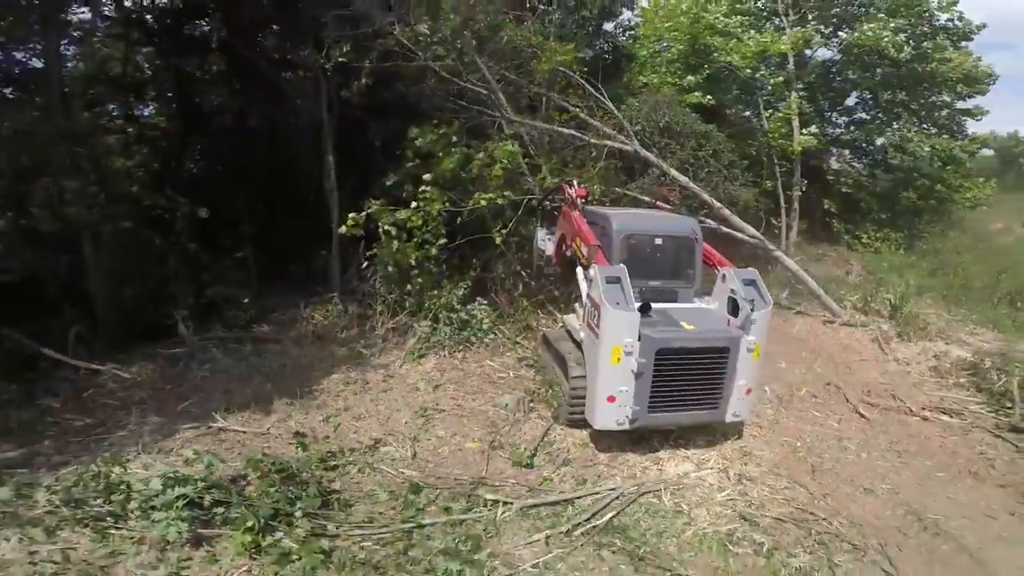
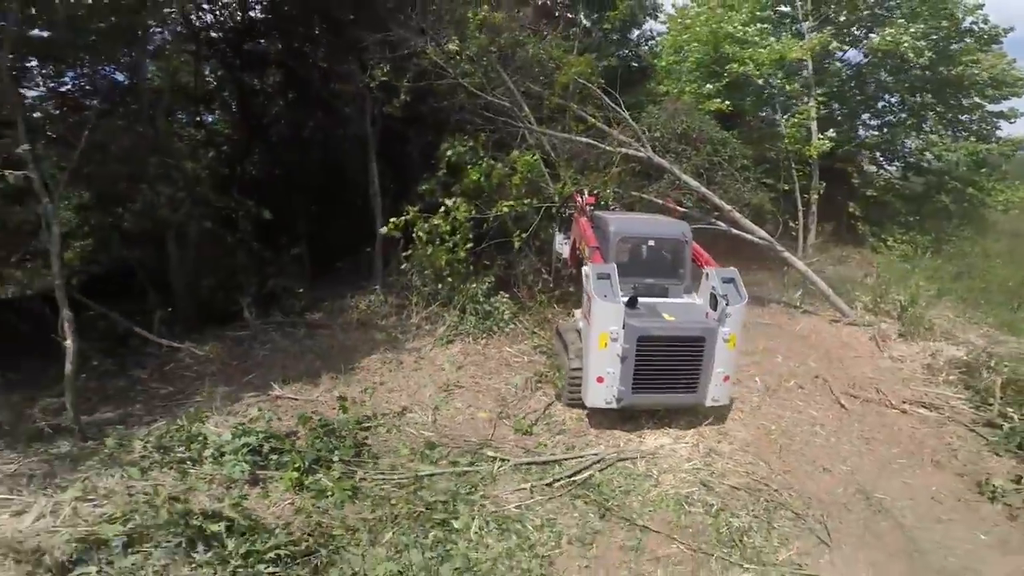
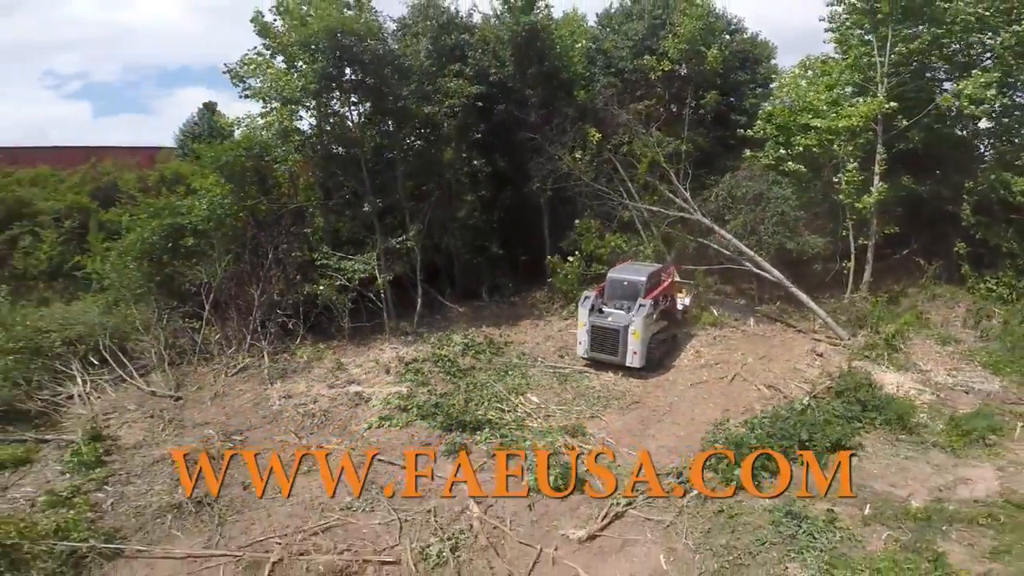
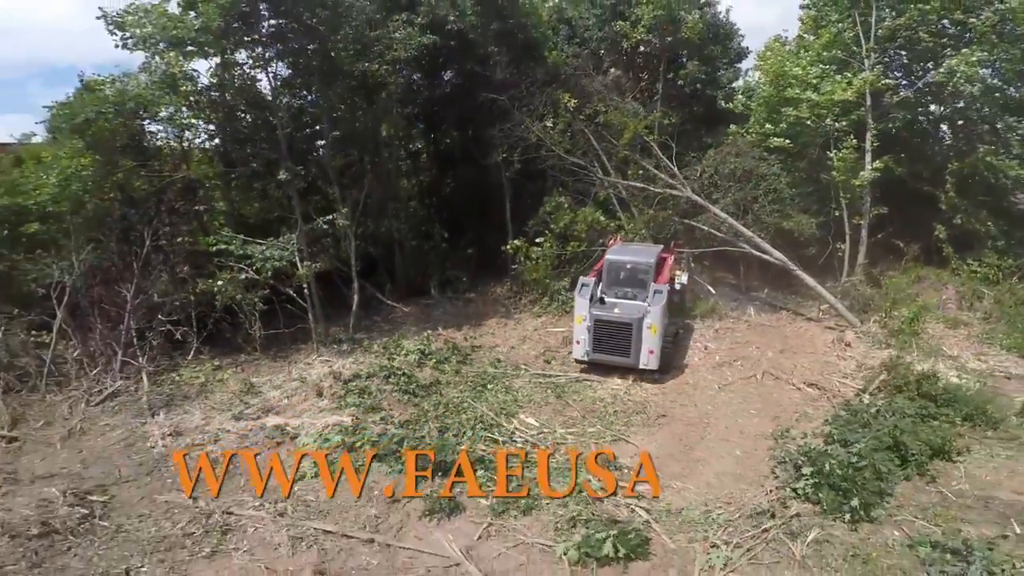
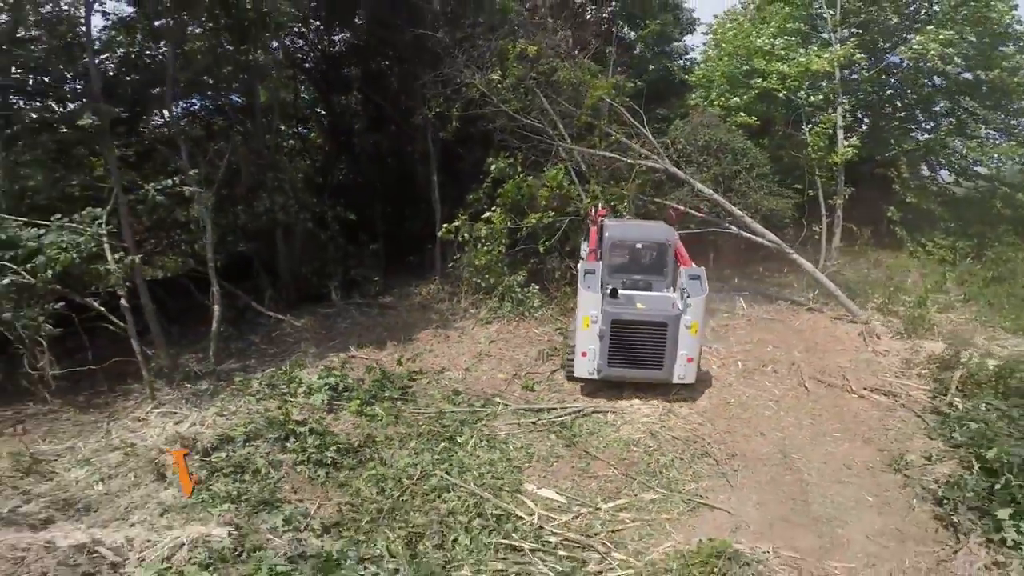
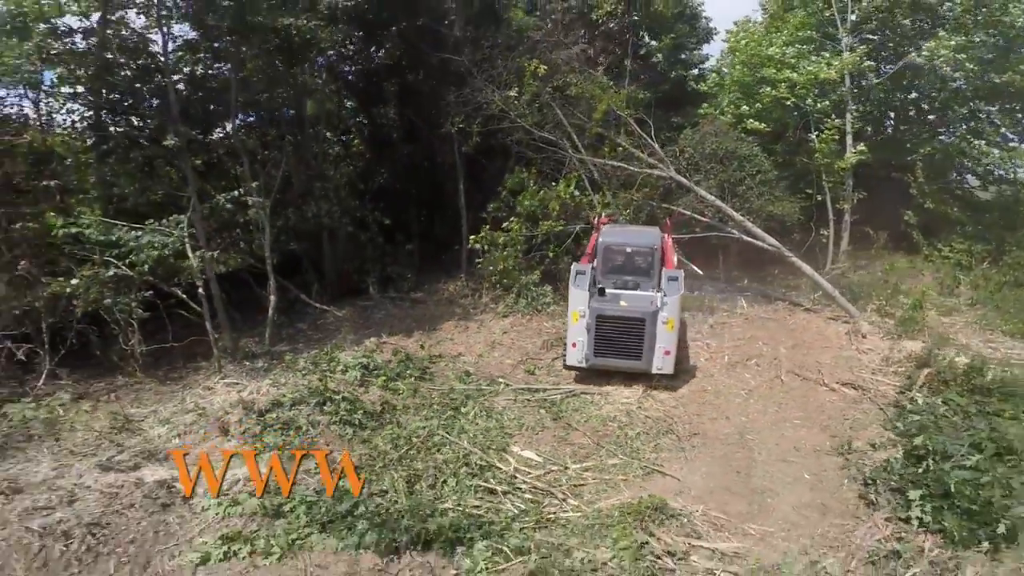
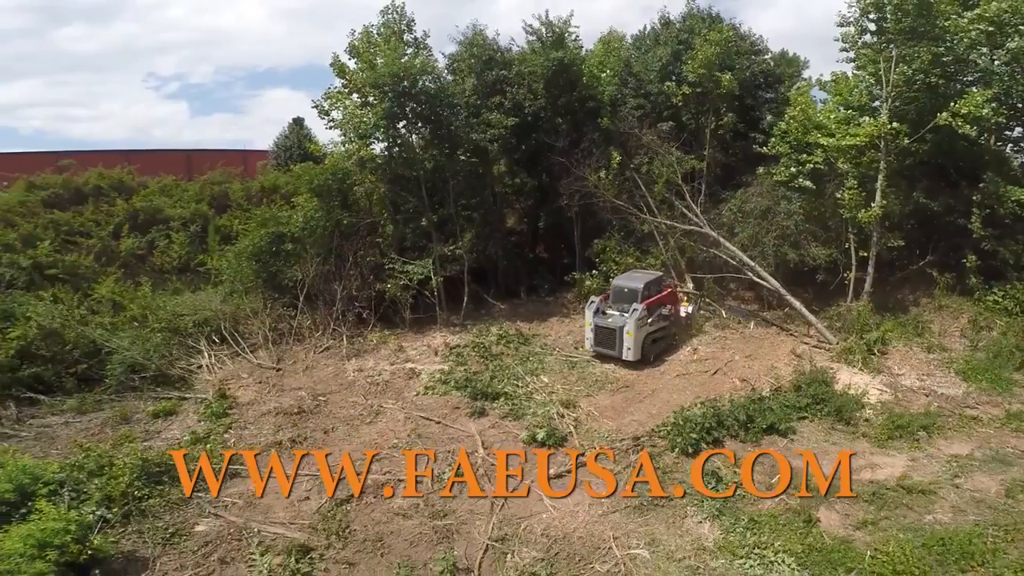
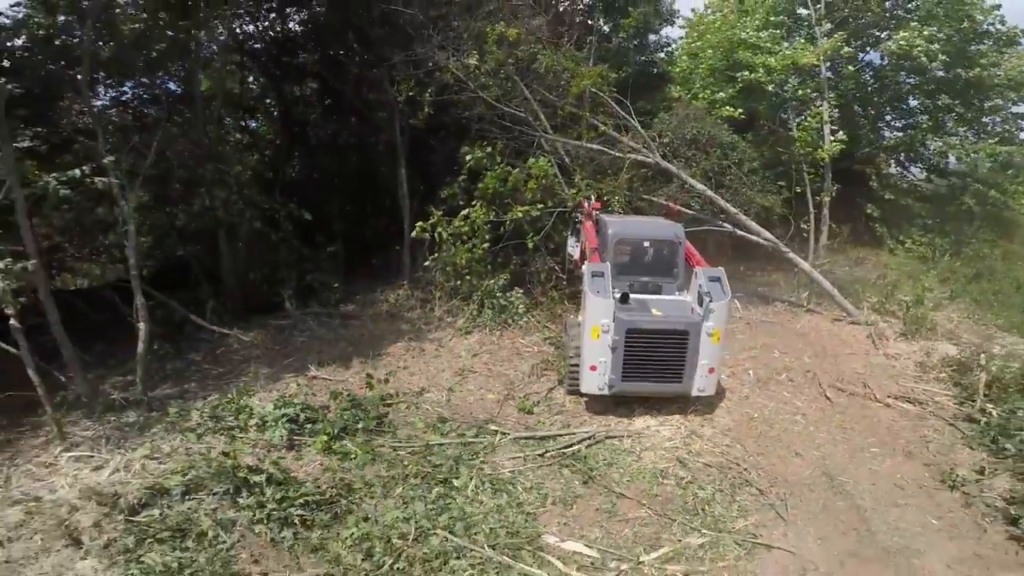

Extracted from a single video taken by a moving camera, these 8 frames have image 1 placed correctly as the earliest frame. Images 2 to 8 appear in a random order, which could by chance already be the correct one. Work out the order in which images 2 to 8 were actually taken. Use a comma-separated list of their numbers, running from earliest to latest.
2, 8, 5, 6, 4, 3, 7
